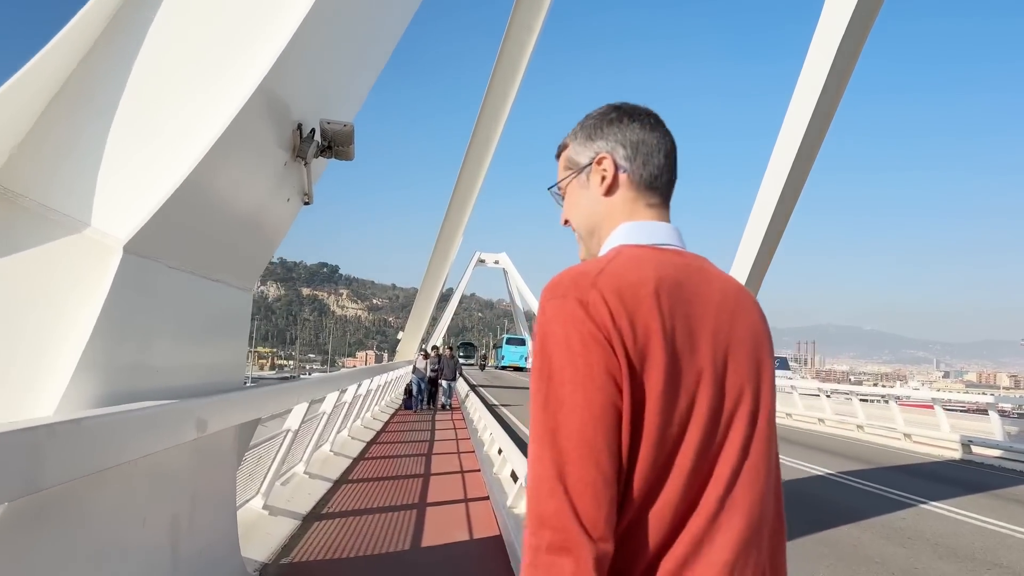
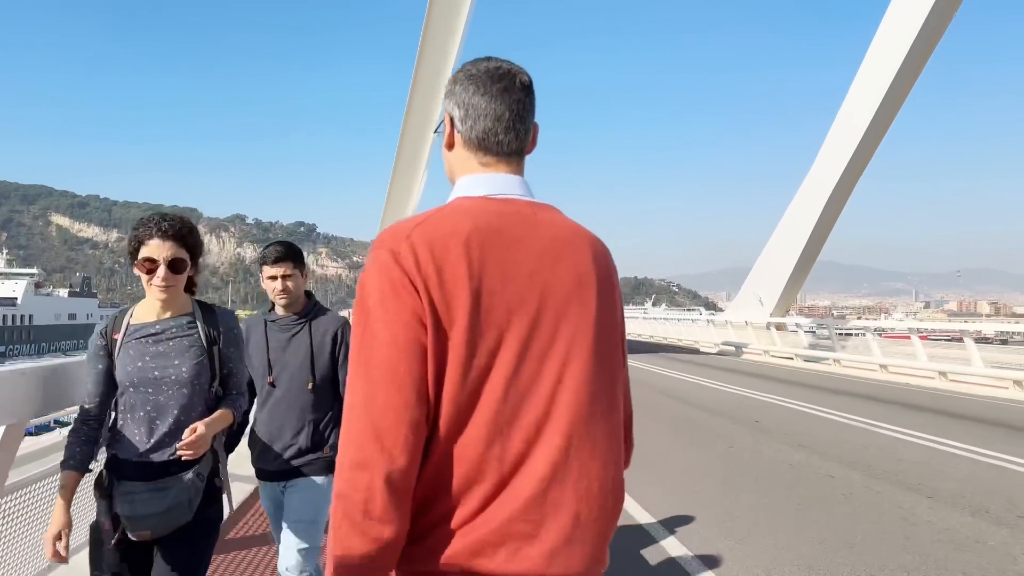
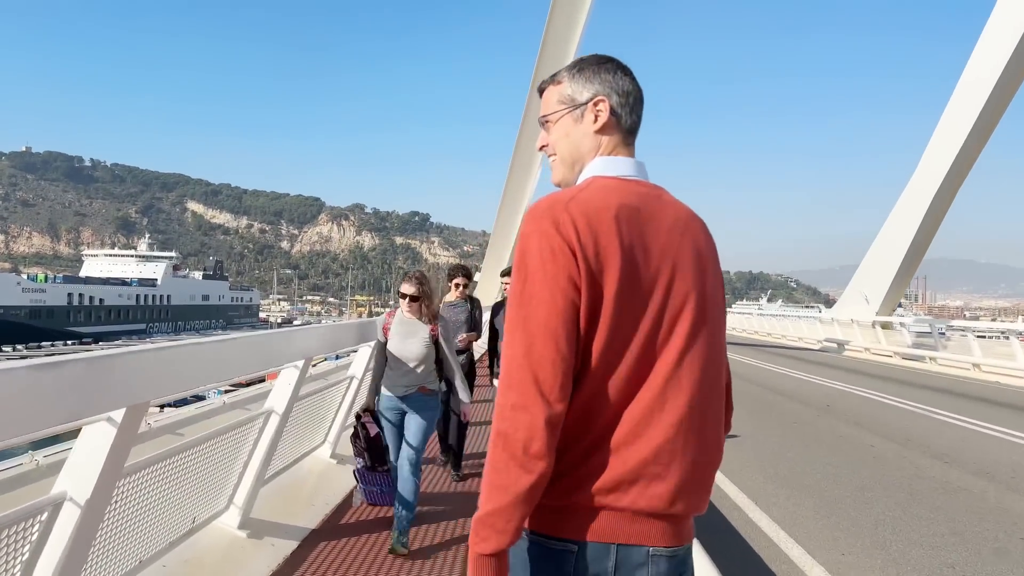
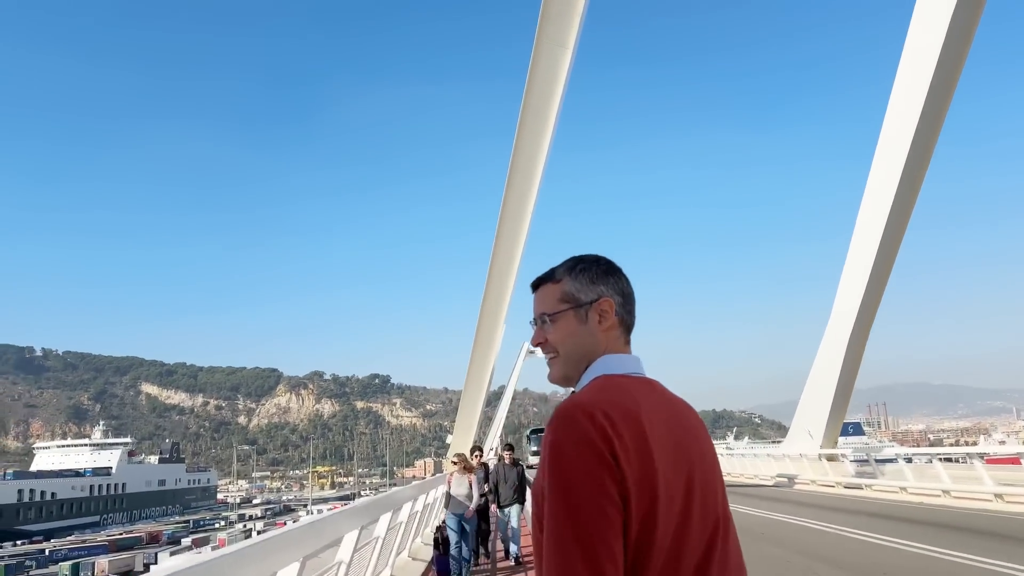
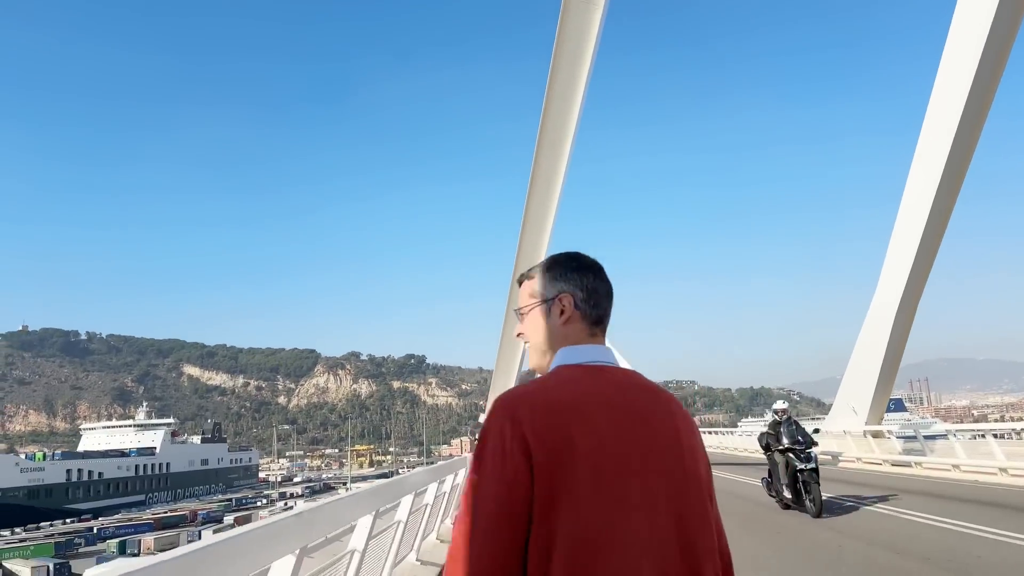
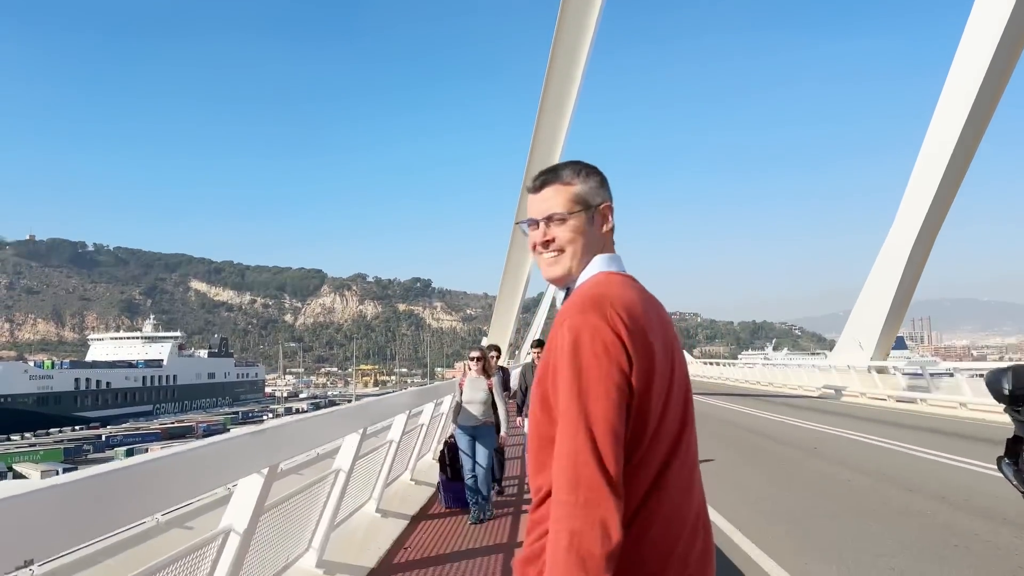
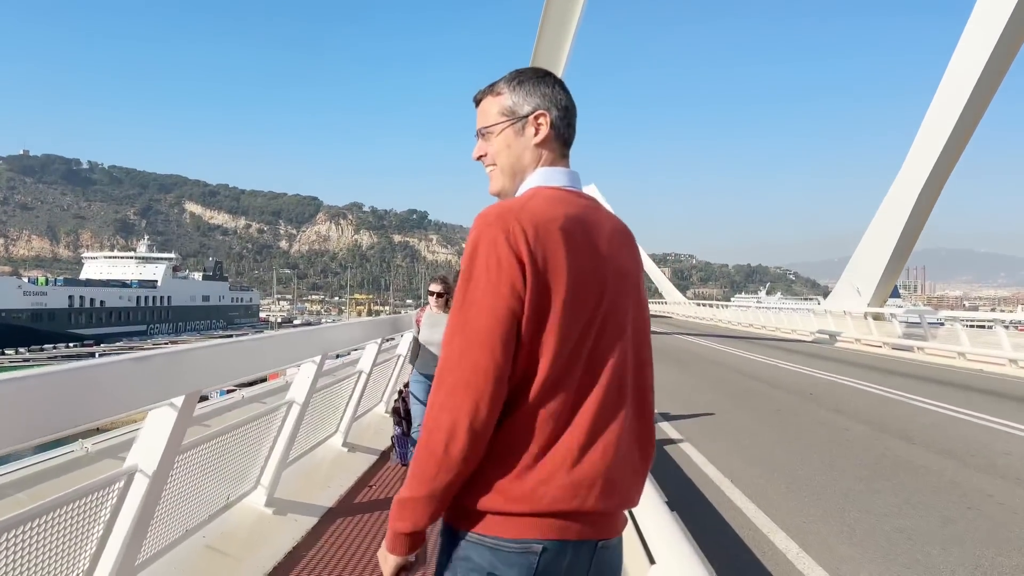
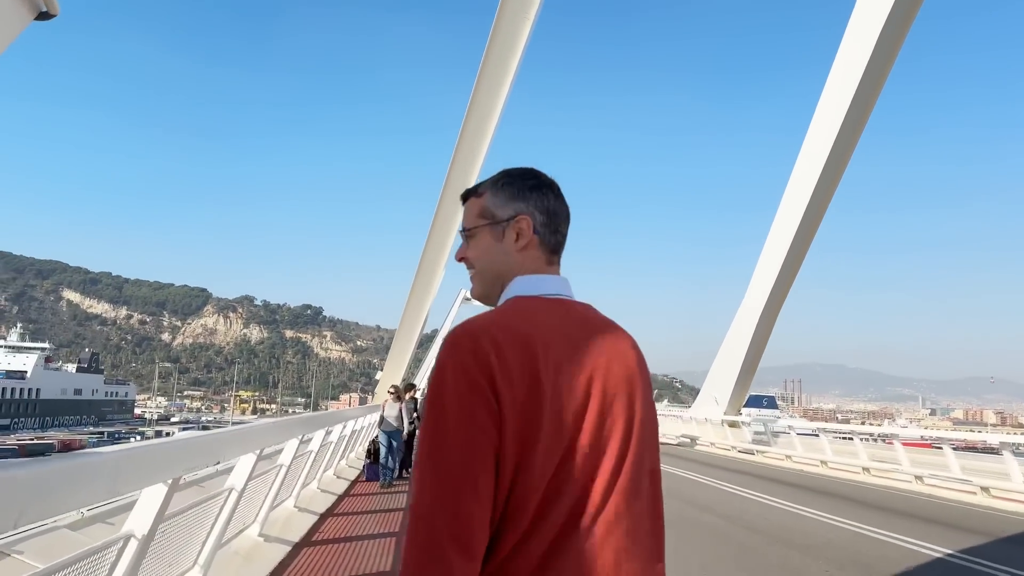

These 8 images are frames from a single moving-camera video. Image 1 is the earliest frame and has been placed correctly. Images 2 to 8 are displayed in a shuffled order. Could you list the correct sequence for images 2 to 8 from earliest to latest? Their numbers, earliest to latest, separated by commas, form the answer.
8, 4, 5, 6, 7, 3, 2
